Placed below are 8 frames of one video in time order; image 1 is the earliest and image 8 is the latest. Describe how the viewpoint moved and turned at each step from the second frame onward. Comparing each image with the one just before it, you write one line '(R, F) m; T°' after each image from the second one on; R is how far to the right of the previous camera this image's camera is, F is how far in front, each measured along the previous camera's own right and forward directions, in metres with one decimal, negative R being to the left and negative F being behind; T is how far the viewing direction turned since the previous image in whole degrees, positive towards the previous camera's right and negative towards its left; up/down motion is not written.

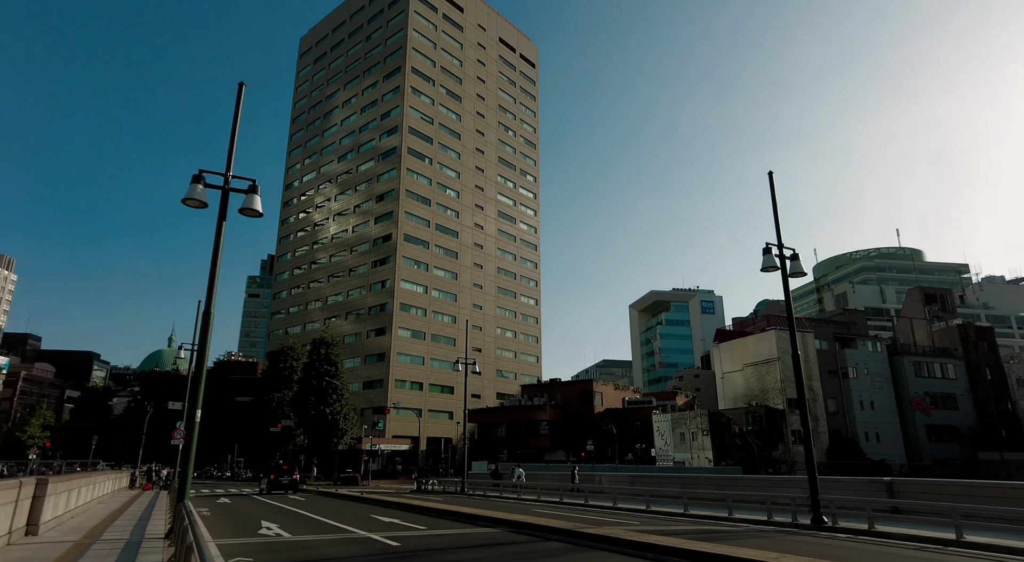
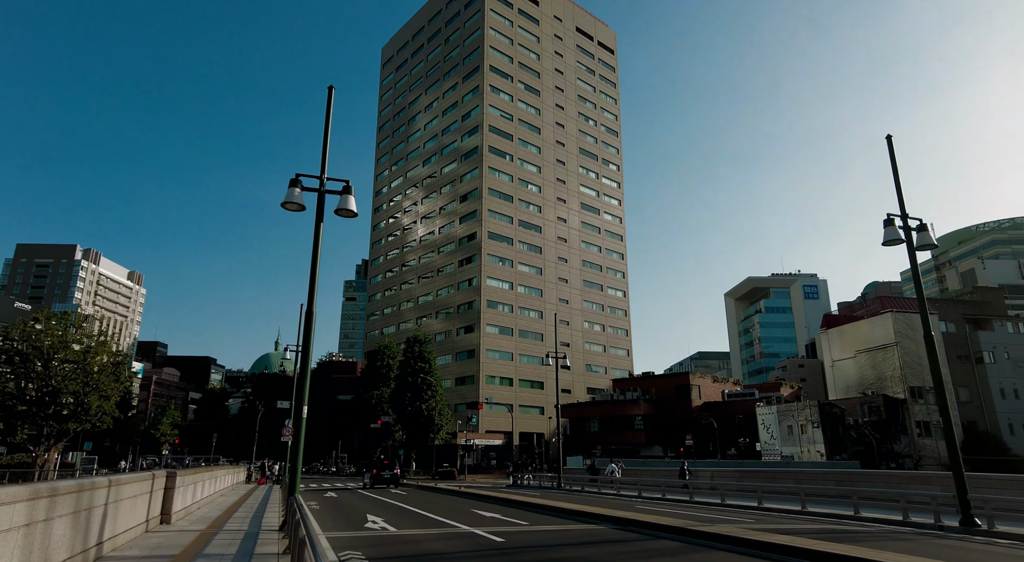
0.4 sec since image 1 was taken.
(-0.2, +0.3) m; -8°
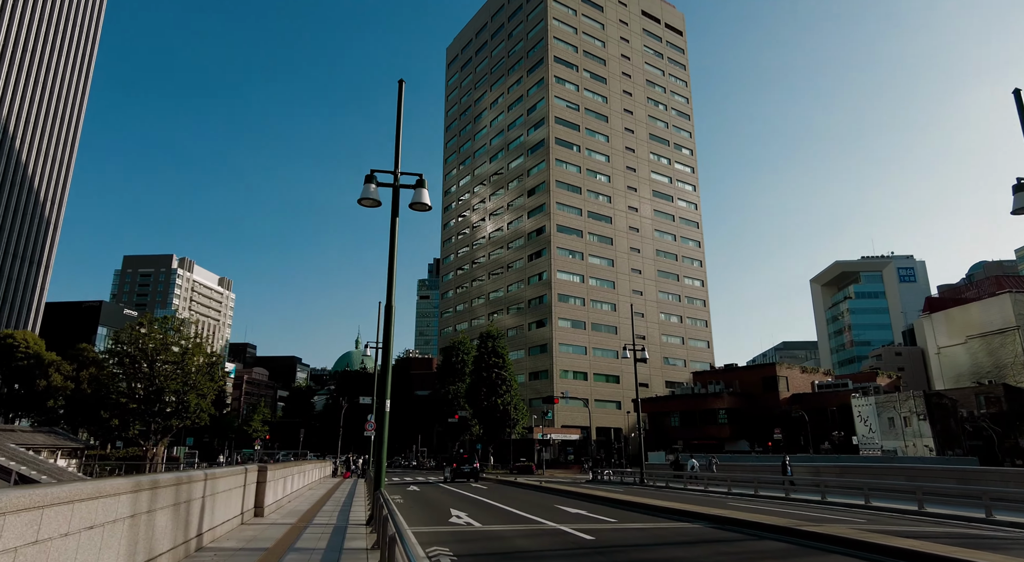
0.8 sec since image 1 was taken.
(-0.2, +0.3) m; -6°
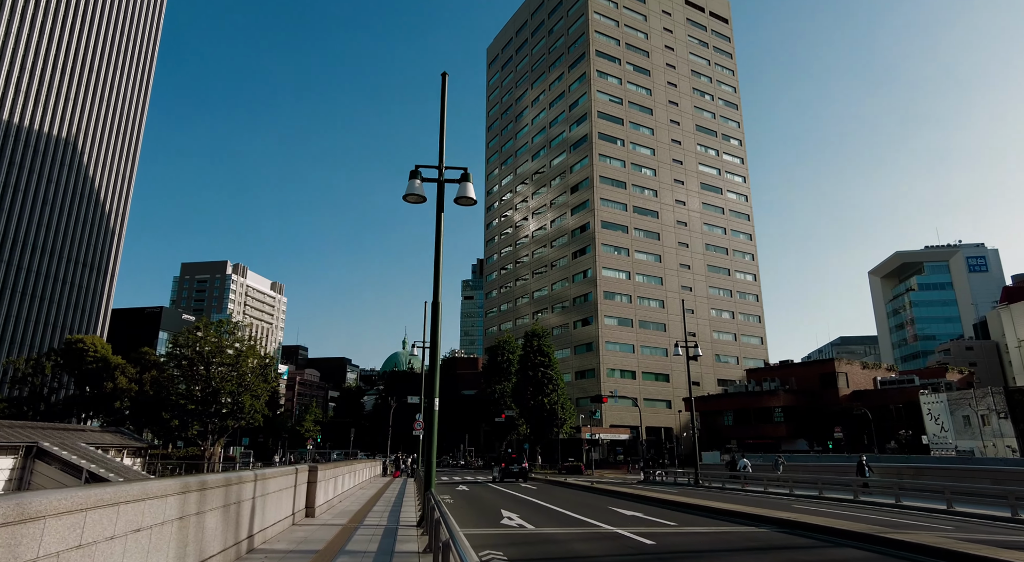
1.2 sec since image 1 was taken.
(-0.1, +0.4) m; -4°
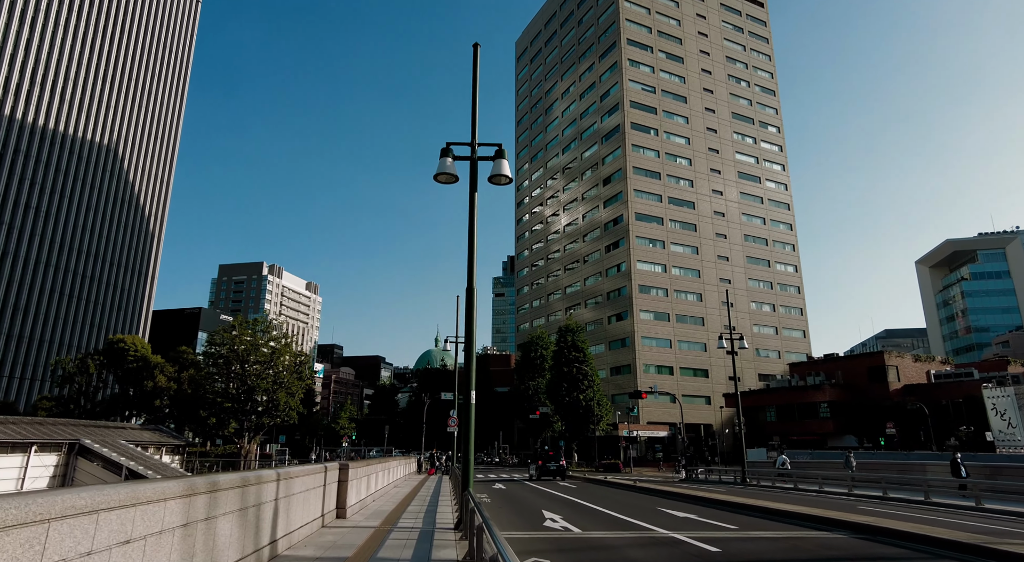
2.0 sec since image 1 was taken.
(-0.2, +0.8) m; -3°
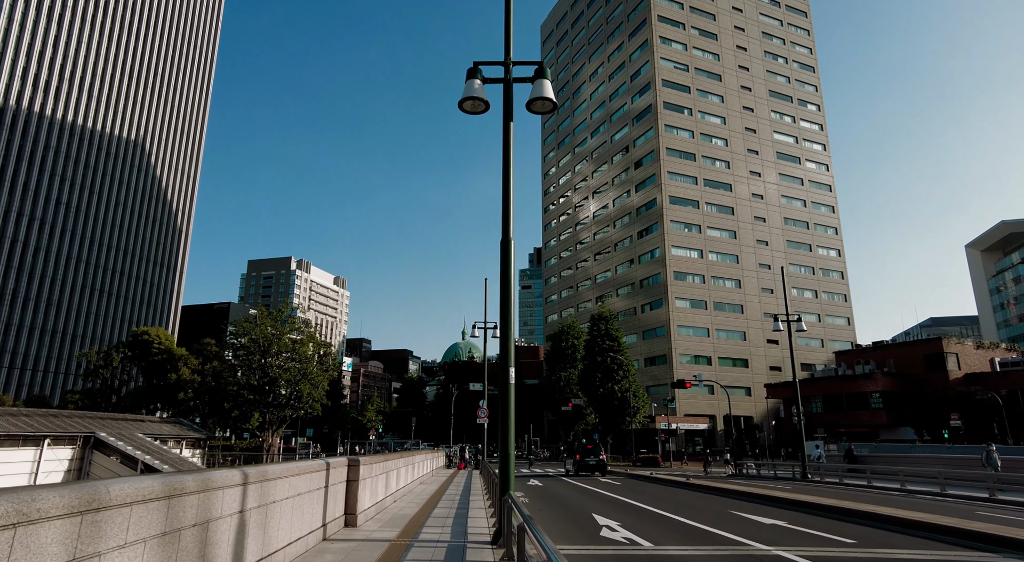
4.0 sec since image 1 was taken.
(-0.3, +2.1) m; -2°
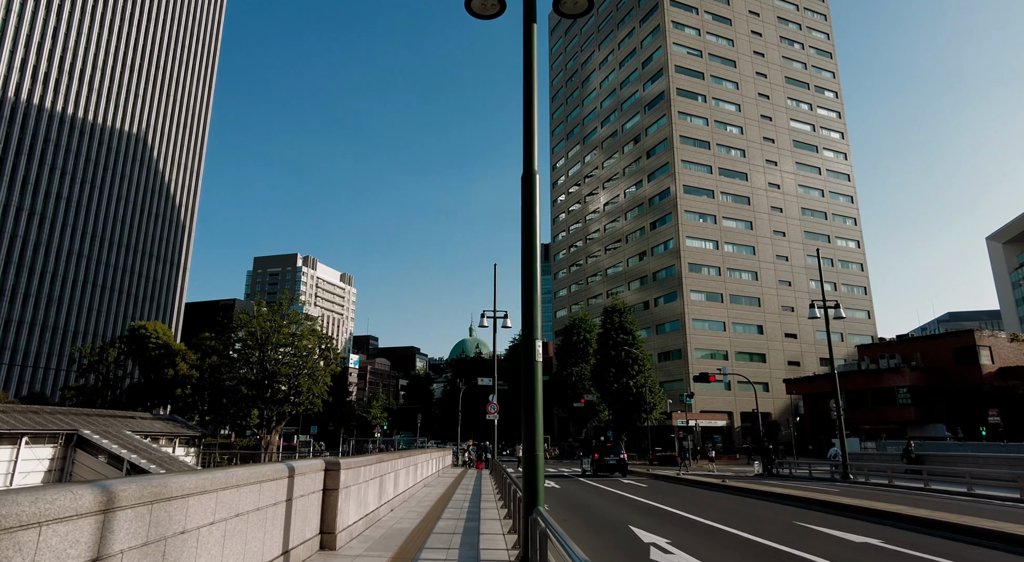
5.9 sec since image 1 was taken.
(-0.2, +2.0) m; -1°
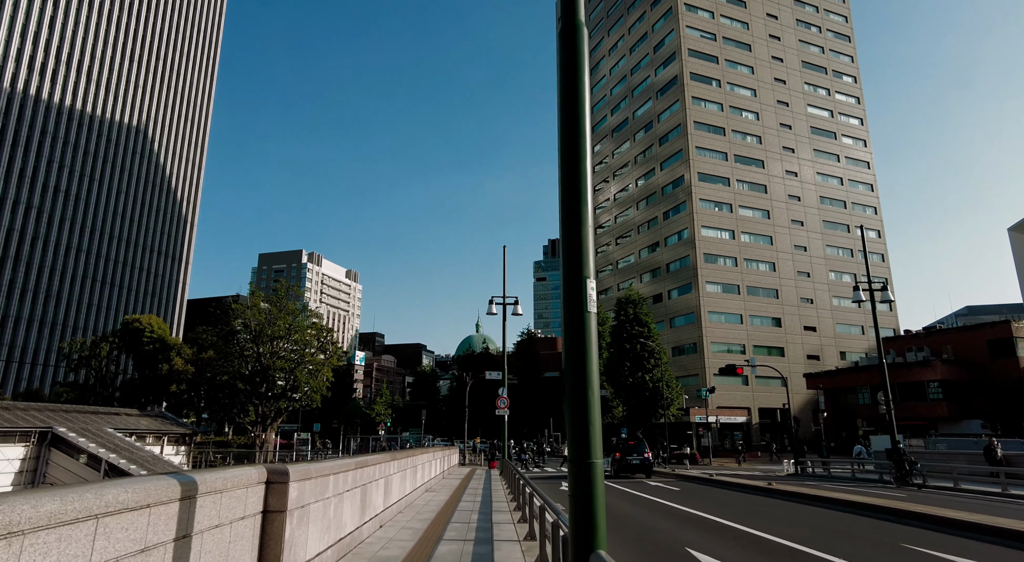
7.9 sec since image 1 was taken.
(-0.2, +2.2) m; -1°
